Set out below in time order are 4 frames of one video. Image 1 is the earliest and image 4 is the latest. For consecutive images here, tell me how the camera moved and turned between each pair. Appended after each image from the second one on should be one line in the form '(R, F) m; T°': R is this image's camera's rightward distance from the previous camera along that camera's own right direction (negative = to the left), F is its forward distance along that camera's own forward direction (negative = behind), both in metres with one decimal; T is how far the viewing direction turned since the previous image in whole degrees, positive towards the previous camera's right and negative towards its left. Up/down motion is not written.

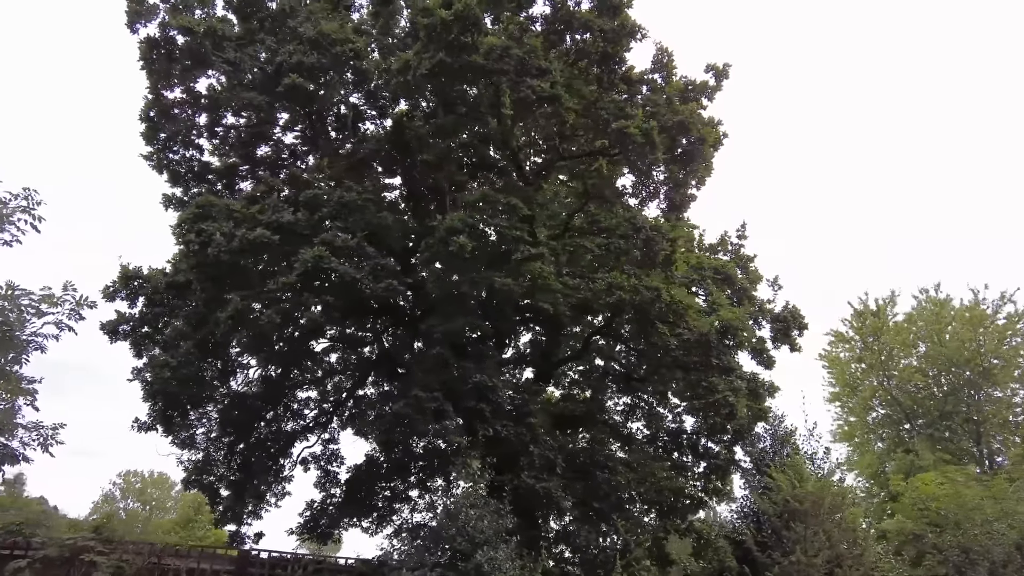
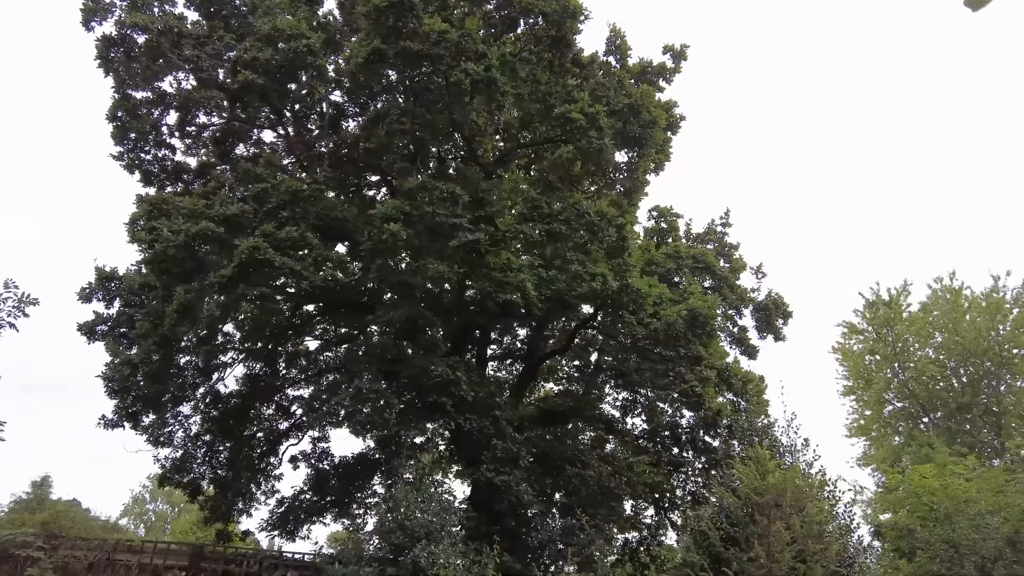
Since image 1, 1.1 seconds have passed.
(+1.2, +0.2) m; -2°
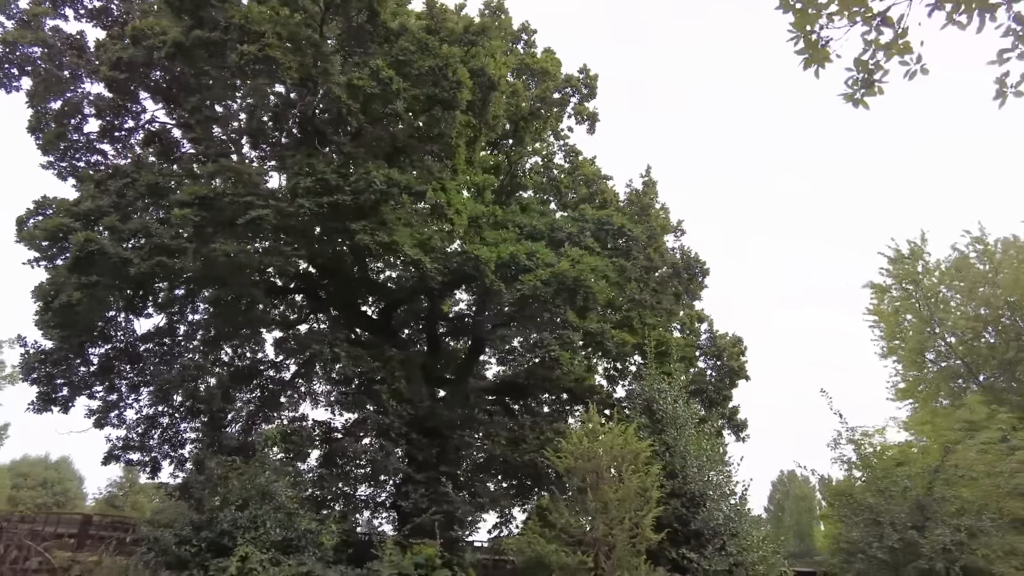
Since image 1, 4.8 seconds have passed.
(+4.2, +0.3) m; -9°
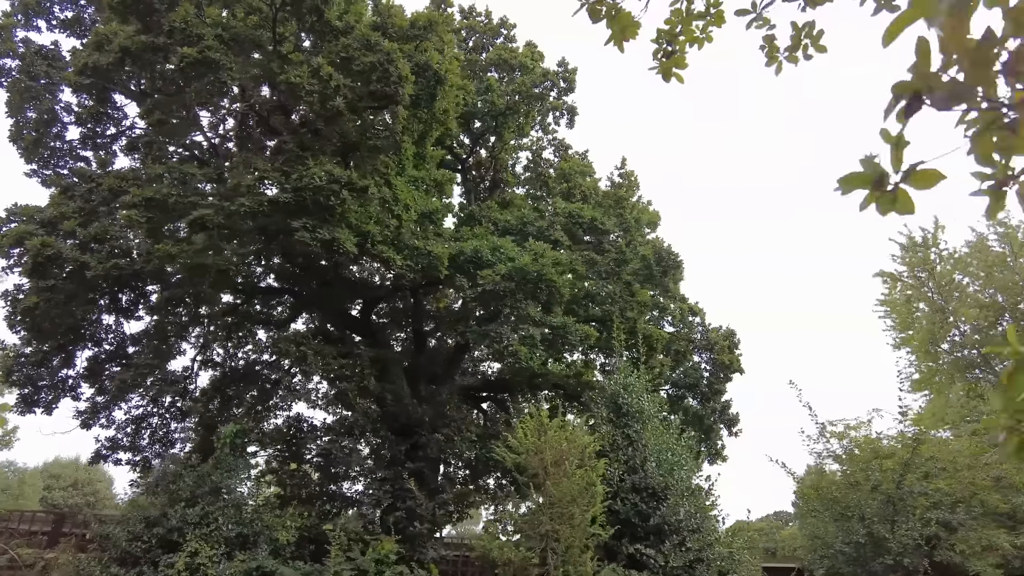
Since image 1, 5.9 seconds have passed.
(+1.2, +0.1) m; -3°
